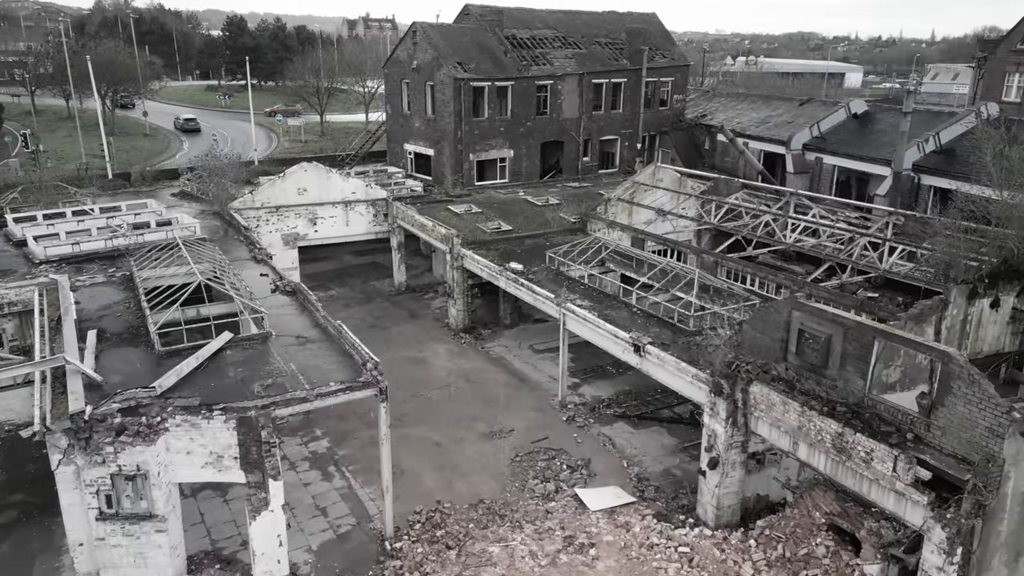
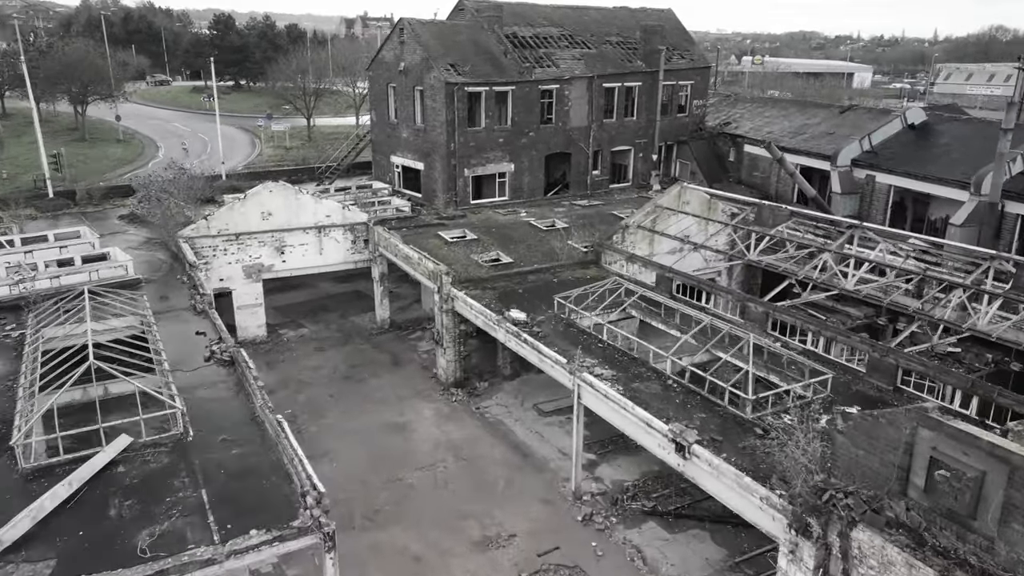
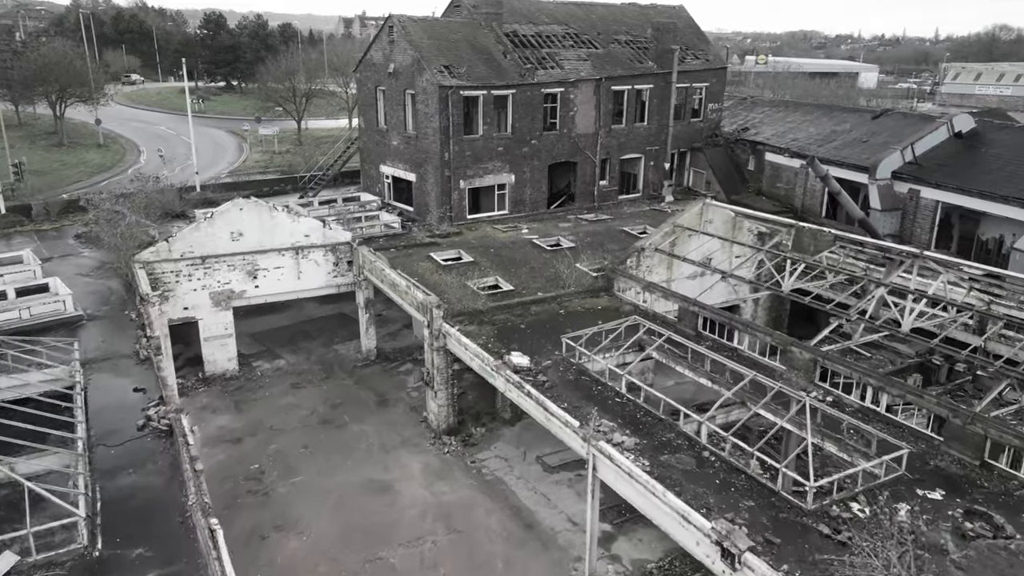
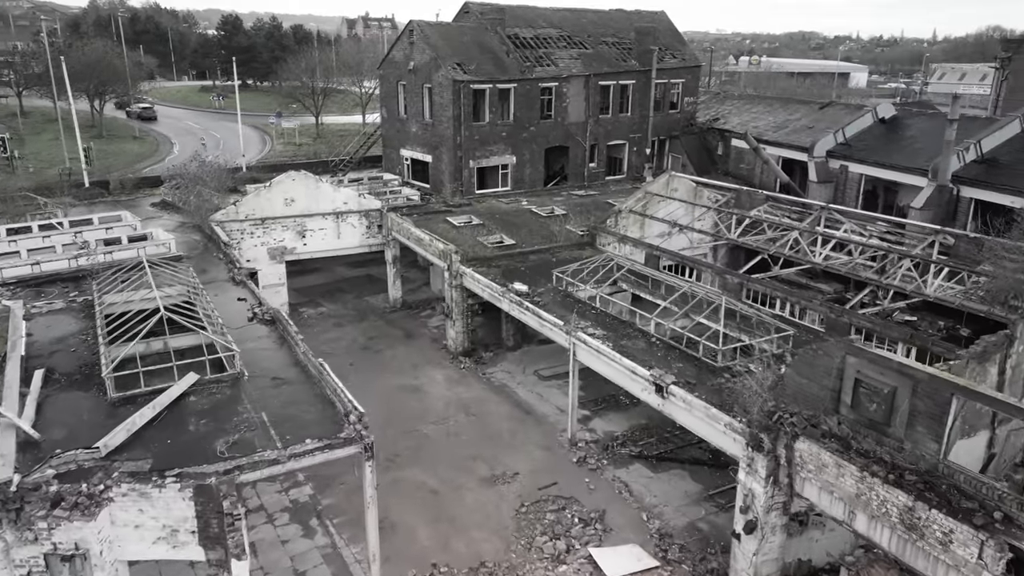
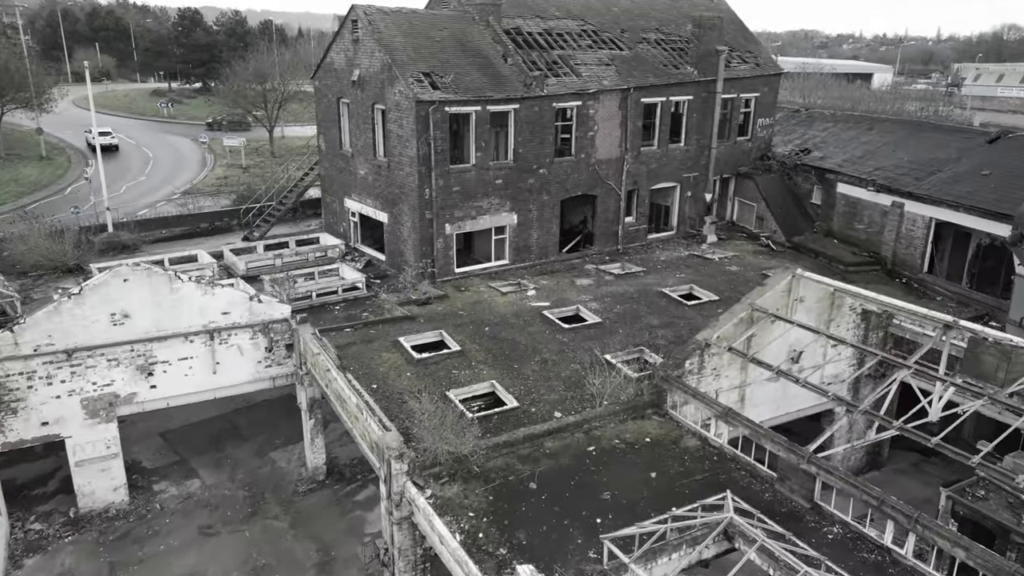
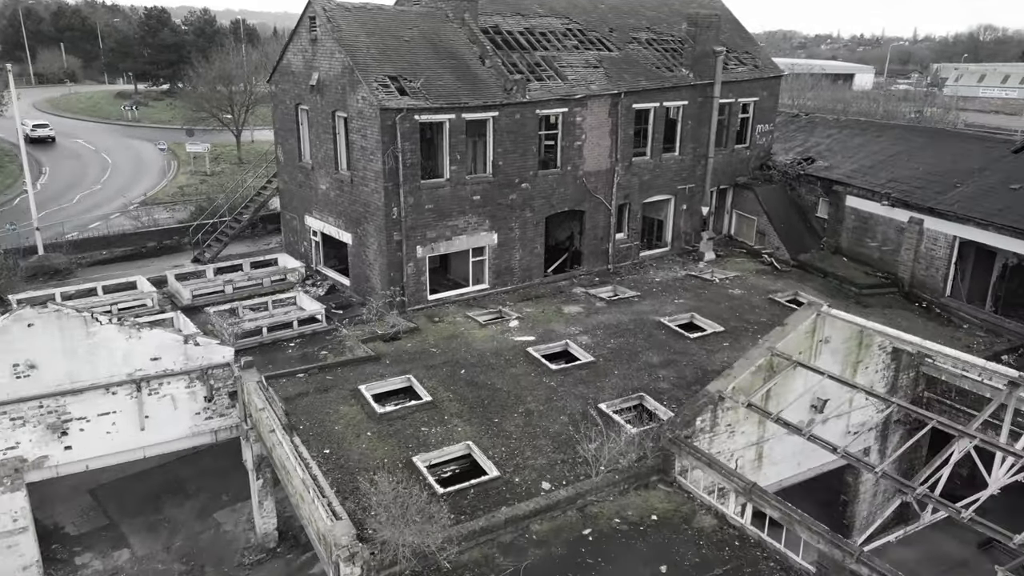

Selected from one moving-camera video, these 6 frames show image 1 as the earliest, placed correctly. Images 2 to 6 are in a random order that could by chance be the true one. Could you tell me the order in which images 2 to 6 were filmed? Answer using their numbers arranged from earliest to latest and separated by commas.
4, 2, 3, 5, 6
